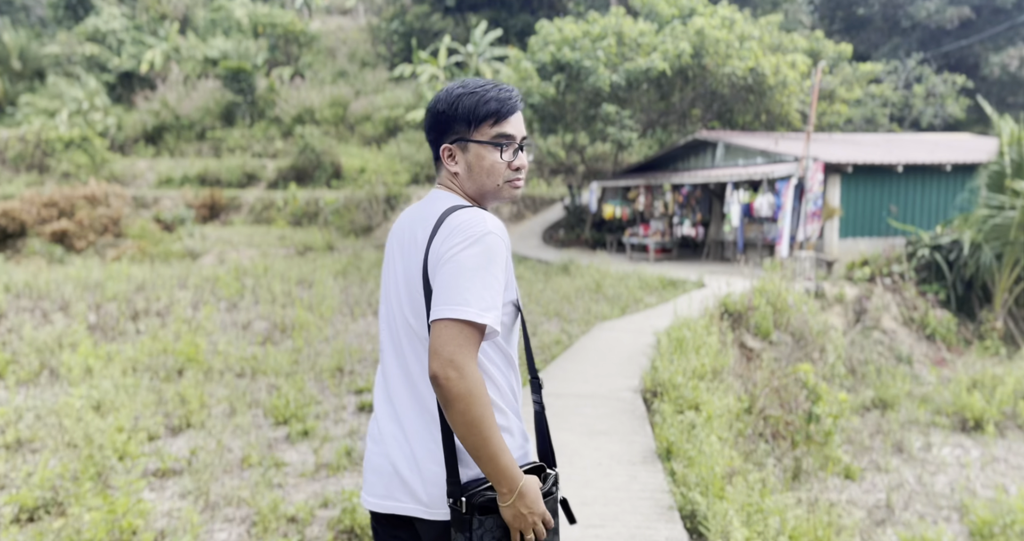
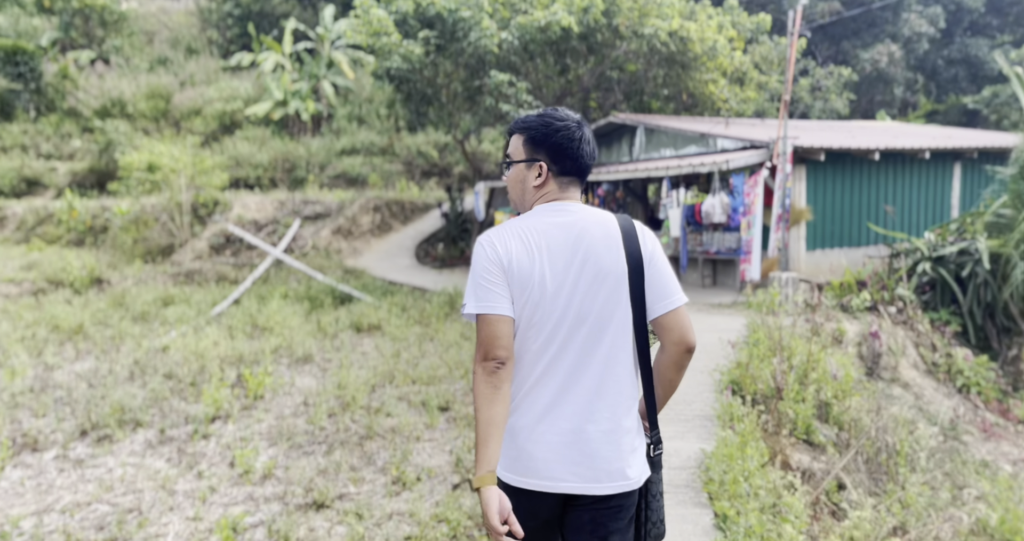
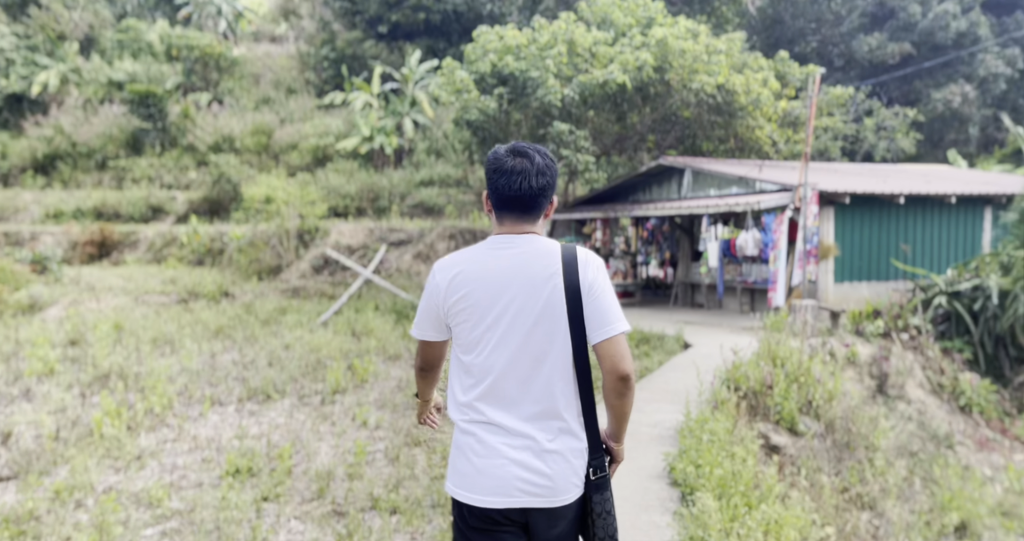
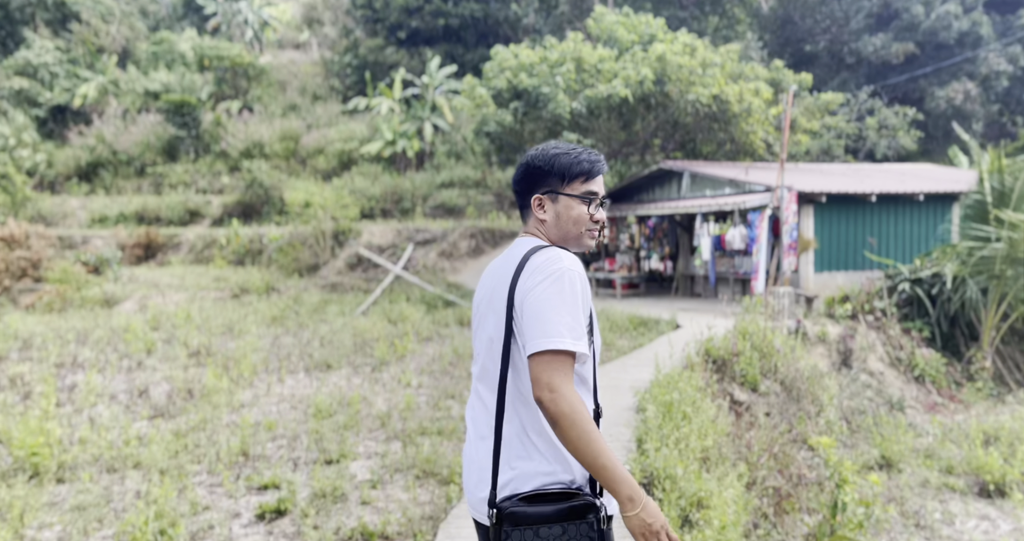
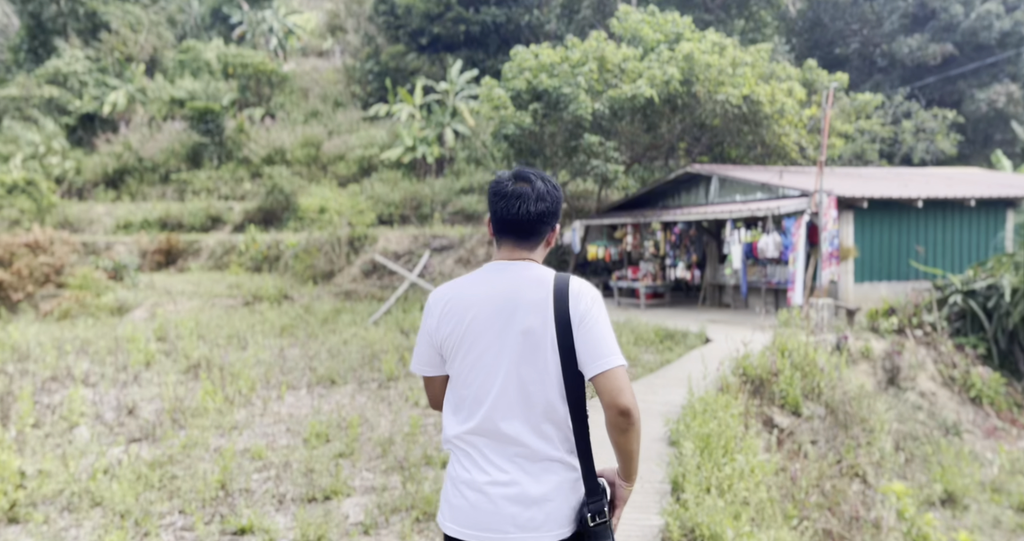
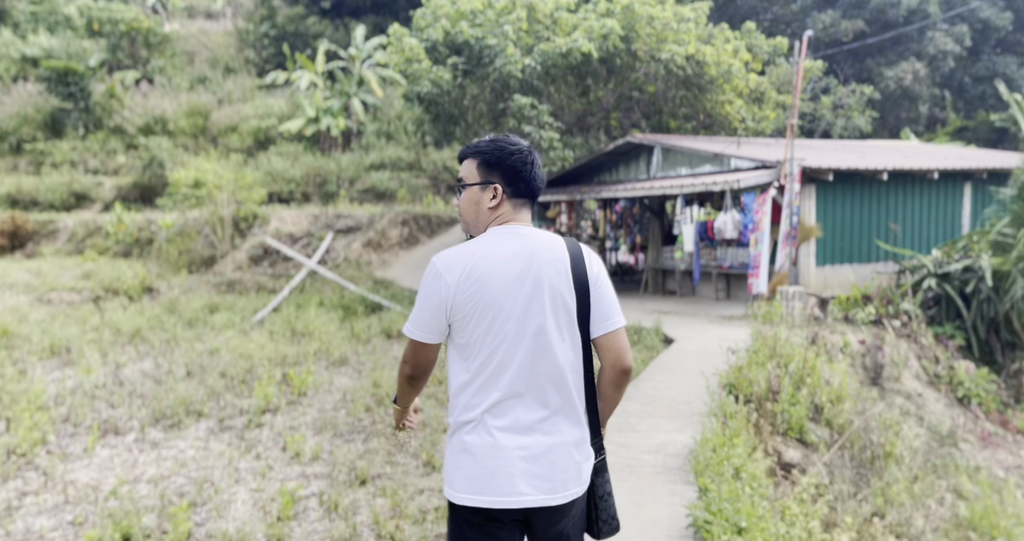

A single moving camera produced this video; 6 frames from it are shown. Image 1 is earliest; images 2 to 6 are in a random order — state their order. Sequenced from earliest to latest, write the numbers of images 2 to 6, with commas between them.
4, 5, 3, 6, 2
